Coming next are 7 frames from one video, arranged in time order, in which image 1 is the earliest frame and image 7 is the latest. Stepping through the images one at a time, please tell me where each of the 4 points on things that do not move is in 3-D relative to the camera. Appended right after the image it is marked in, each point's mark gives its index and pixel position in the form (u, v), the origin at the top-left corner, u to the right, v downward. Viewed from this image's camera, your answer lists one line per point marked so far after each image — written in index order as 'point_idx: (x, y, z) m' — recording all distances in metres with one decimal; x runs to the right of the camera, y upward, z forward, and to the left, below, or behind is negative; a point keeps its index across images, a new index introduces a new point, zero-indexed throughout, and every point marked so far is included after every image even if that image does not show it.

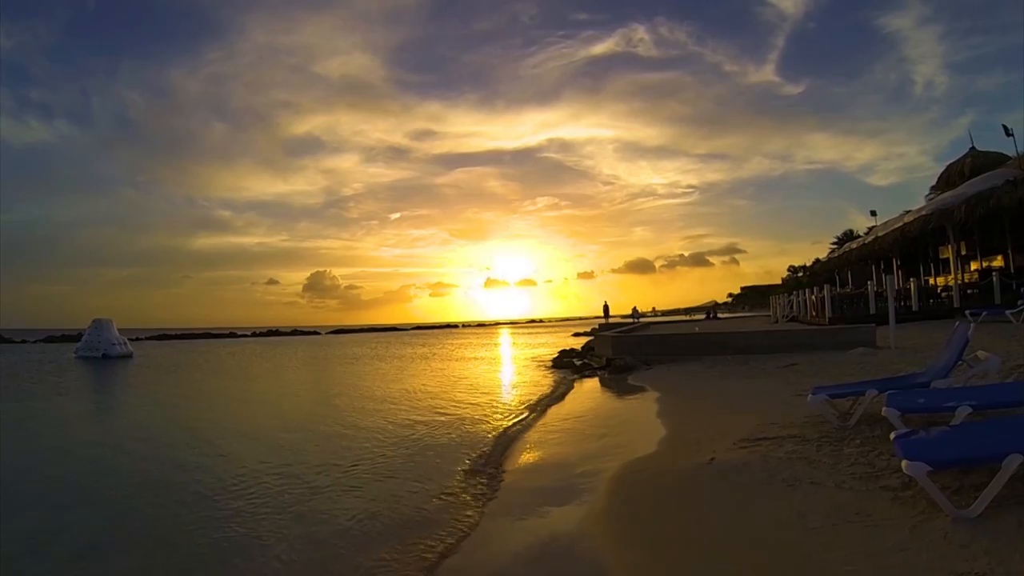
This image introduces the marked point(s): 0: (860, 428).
0: (+3.2, -1.3, +6.2) m
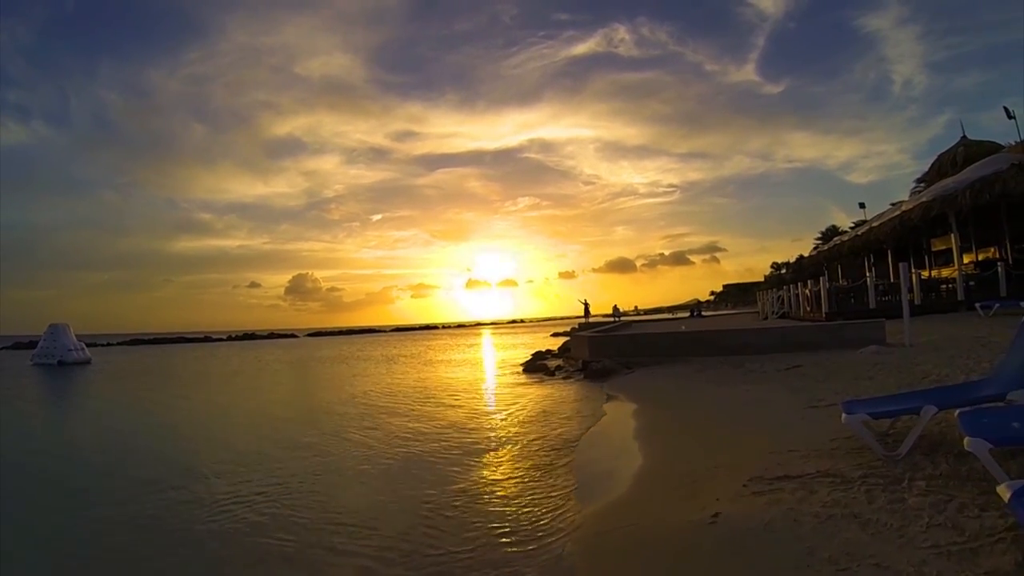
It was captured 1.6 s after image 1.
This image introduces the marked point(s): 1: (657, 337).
0: (+2.7, -1.2, +4.4) m
1: (+3.0, -1.0, +14.0) m
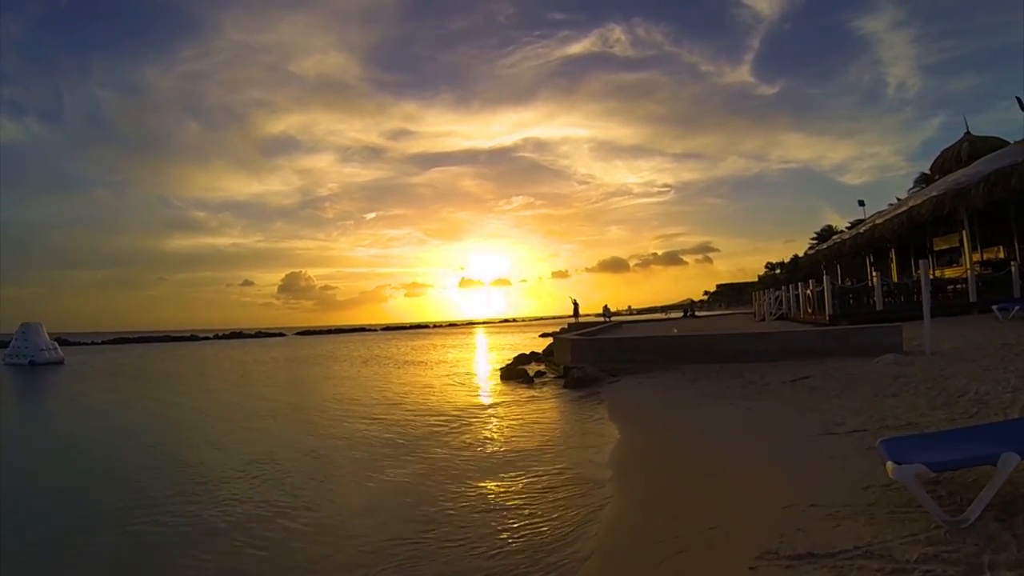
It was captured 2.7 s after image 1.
0: (+2.3, -1.1, +3.1) m
1: (+2.5, -1.0, +12.7) m
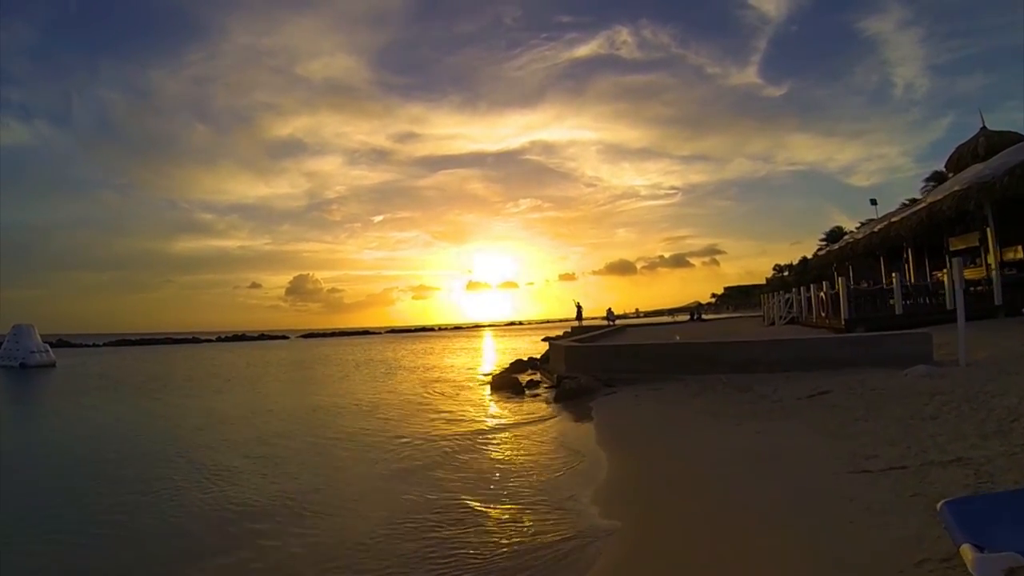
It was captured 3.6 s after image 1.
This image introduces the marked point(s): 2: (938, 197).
0: (+1.9, -1.2, +2.0) m
1: (+2.3, -1.1, +11.6) m
2: (+11.5, +2.4, +18.0) m
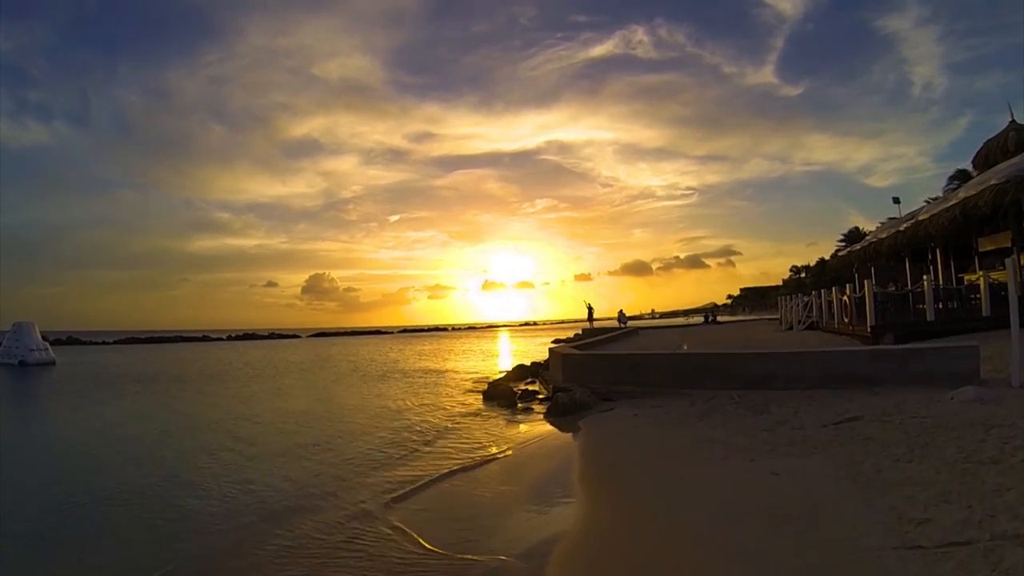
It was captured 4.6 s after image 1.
0: (+1.6, -1.2, +0.9) m
1: (+2.1, -1.1, +10.5) m
2: (+11.5, +2.3, +16.7) m
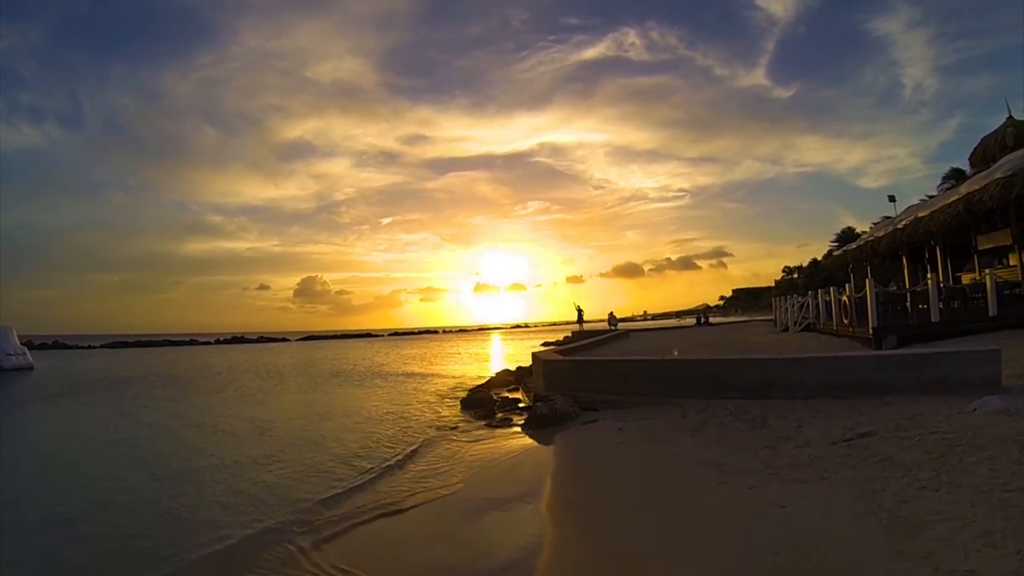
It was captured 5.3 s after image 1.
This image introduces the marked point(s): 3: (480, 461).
0: (+1.3, -1.2, +0.1) m
1: (+1.8, -1.1, +9.6) m
2: (+11.1, +2.3, +16.0) m
3: (-0.4, -2.3, +8.7) m
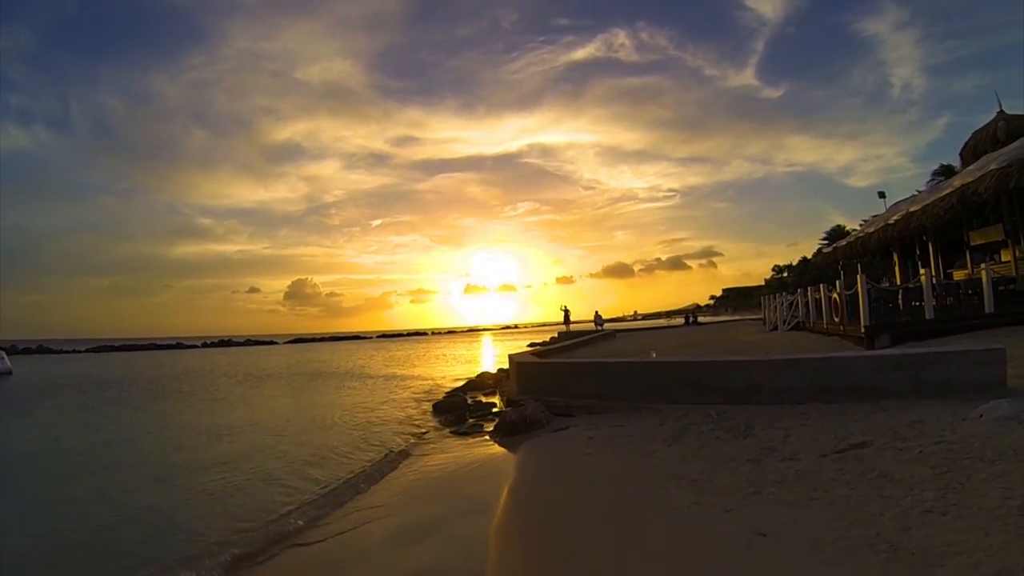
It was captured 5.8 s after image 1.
0: (+1.0, -1.1, -0.6) m
1: (+1.4, -1.1, +9.0) m
2: (+10.5, +2.4, +15.5) m
3: (-0.8, -2.2, +8.0) m
